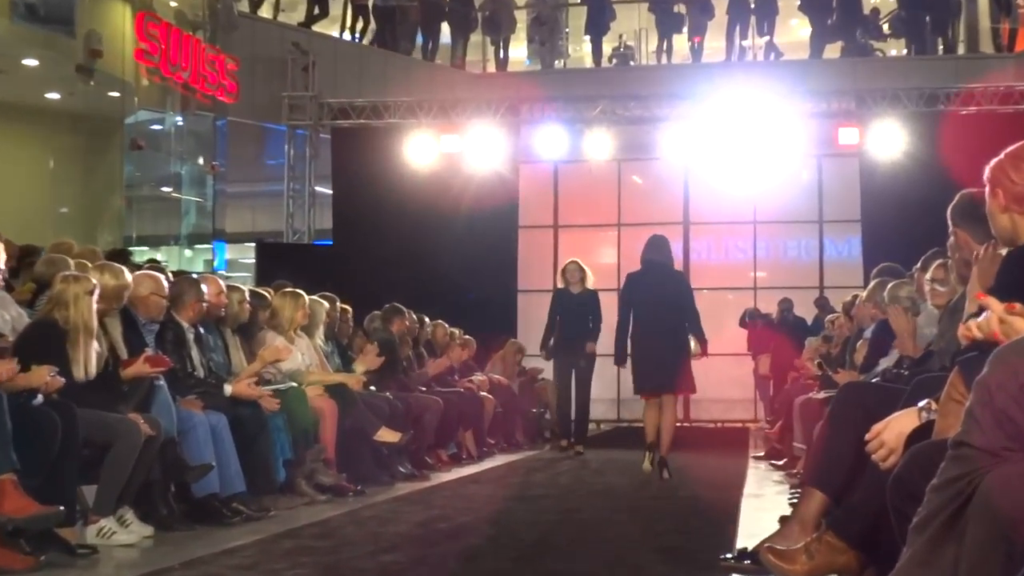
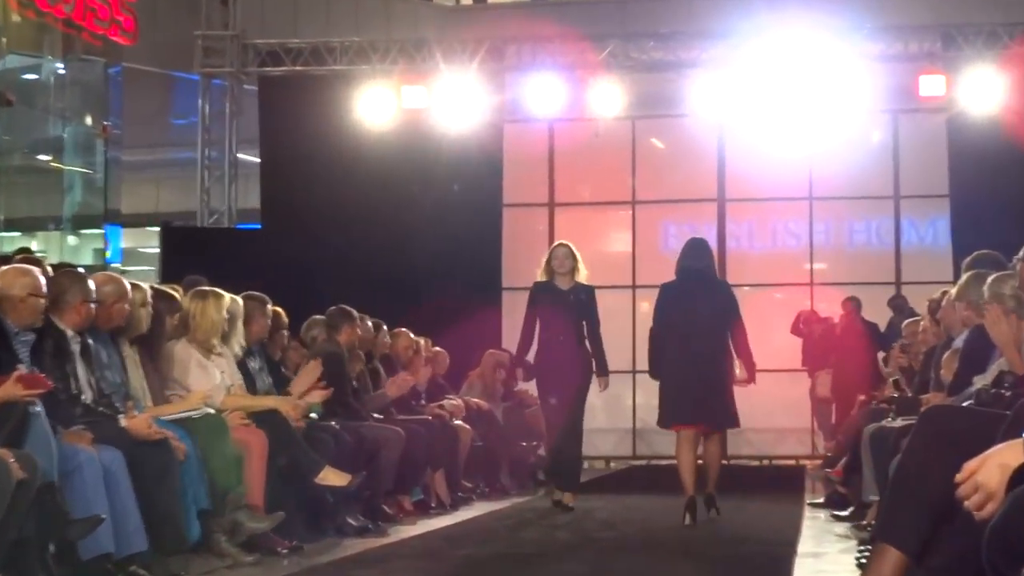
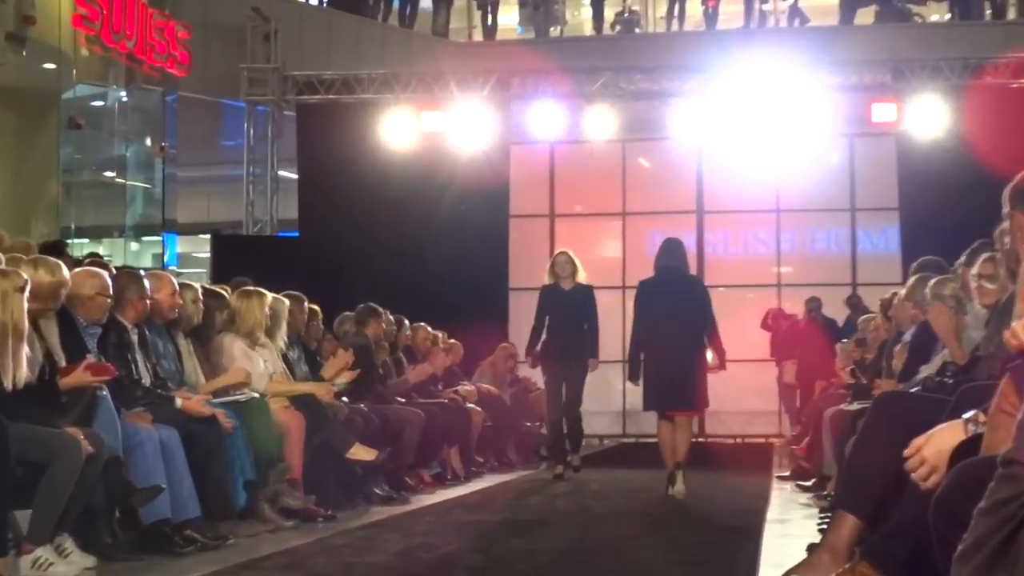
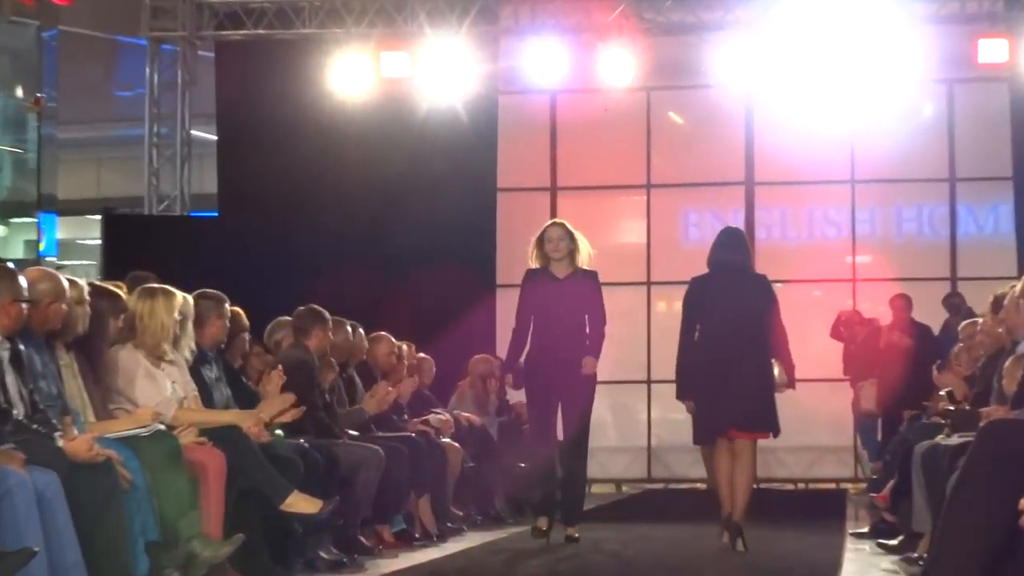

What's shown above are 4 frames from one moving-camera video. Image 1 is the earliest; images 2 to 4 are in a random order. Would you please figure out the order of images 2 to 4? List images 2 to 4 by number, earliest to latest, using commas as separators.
3, 2, 4
